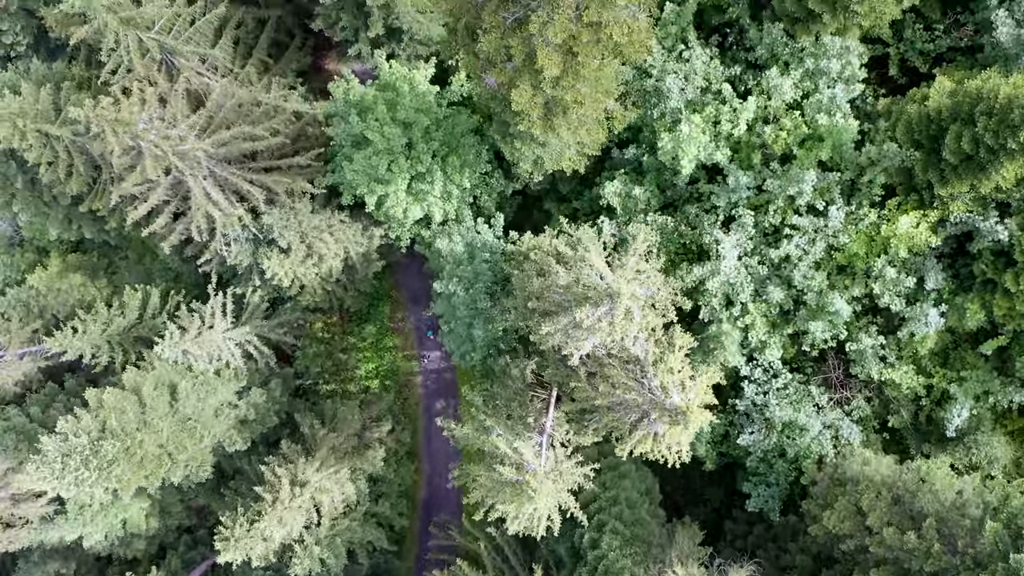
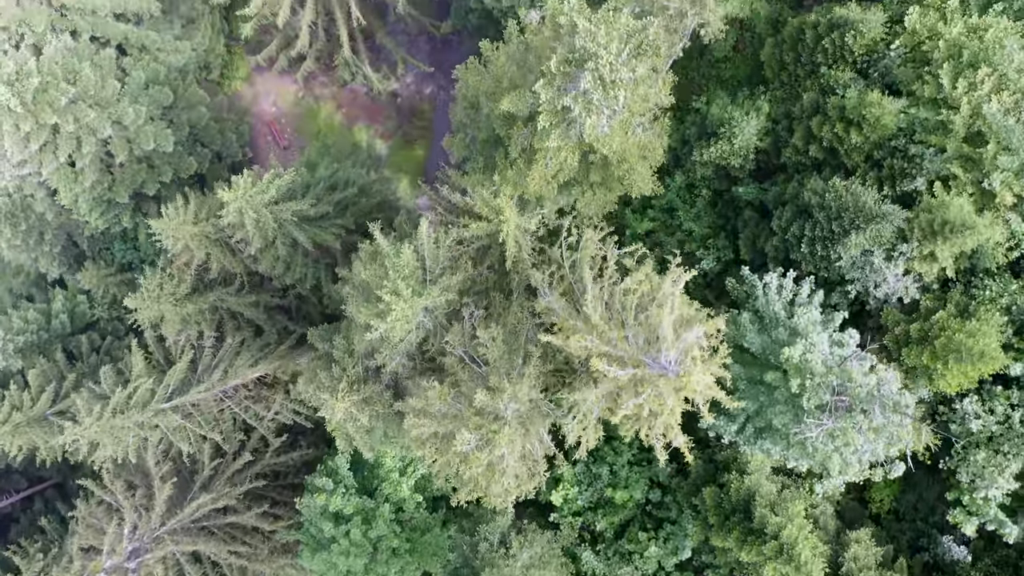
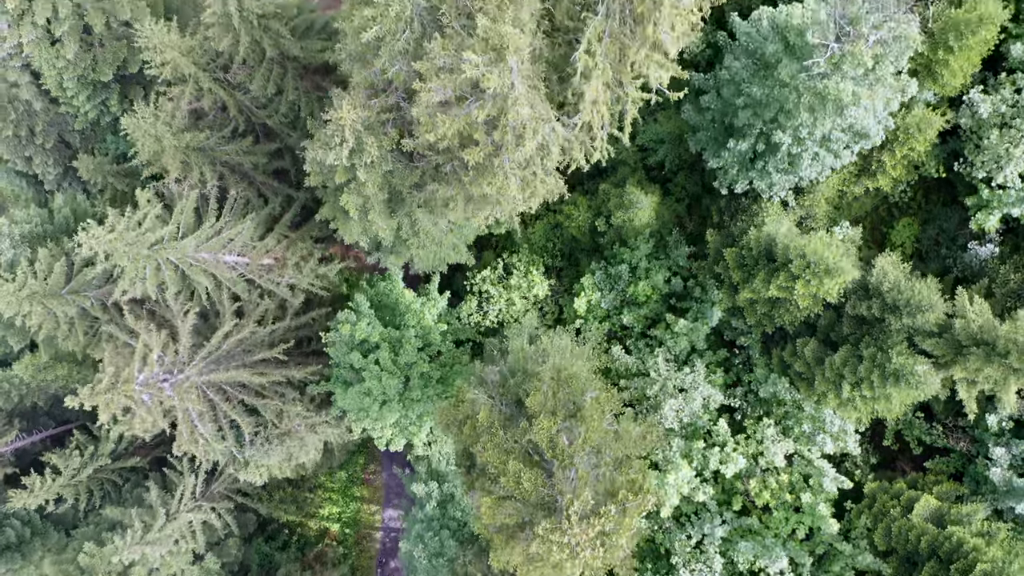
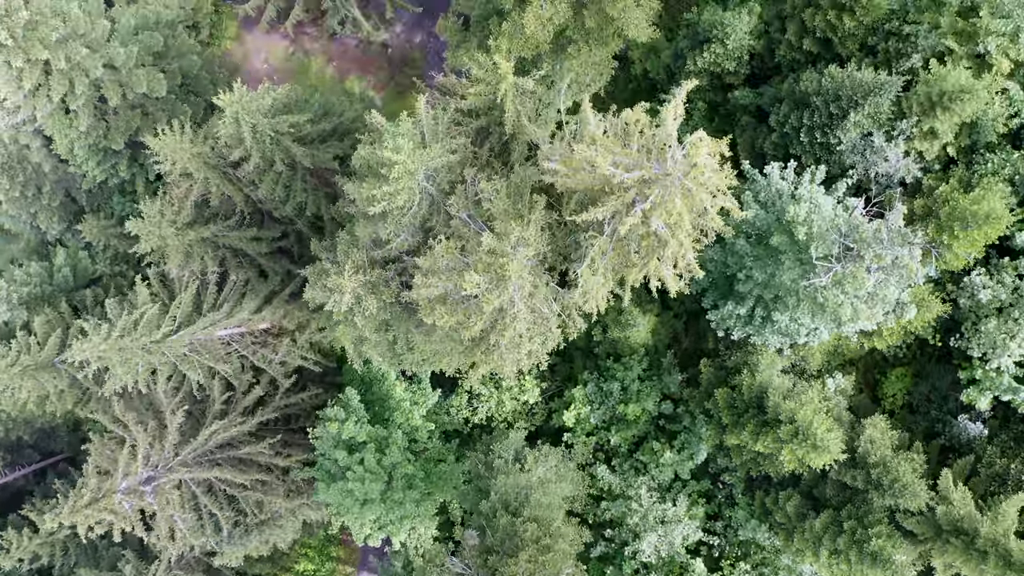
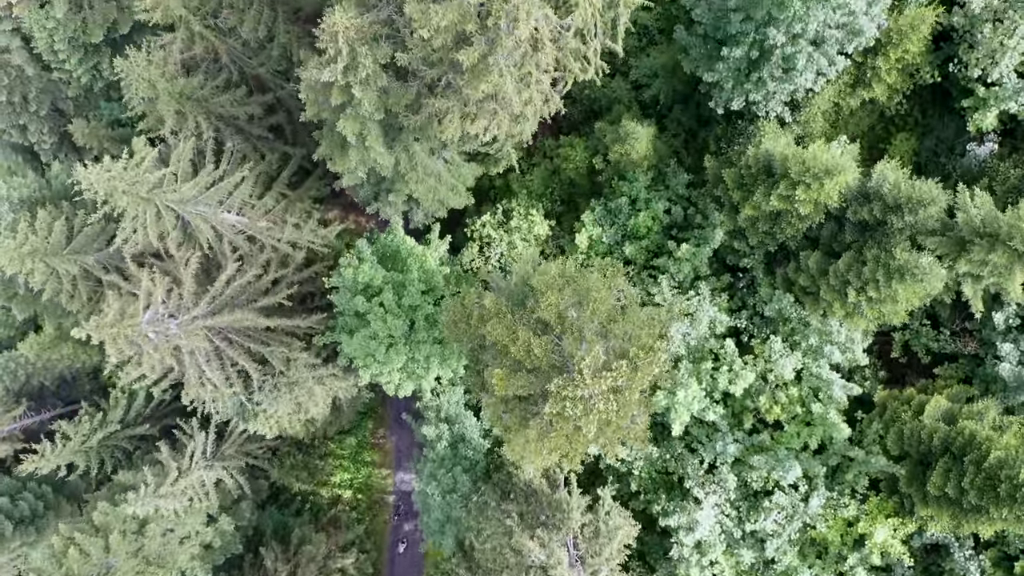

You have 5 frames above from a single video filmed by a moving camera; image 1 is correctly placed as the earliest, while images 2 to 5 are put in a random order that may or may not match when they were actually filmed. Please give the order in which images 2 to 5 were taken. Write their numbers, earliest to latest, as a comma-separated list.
5, 3, 4, 2
